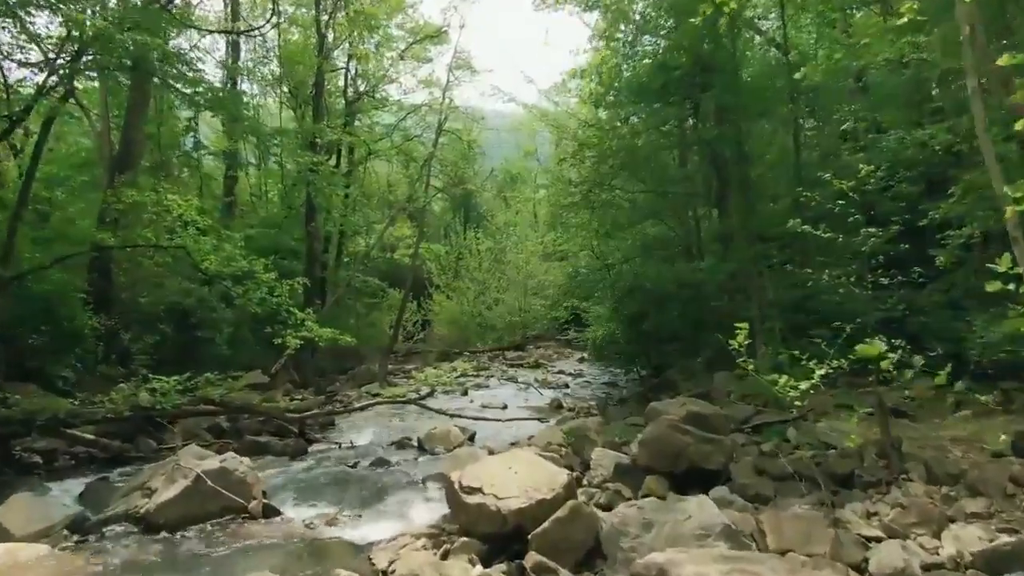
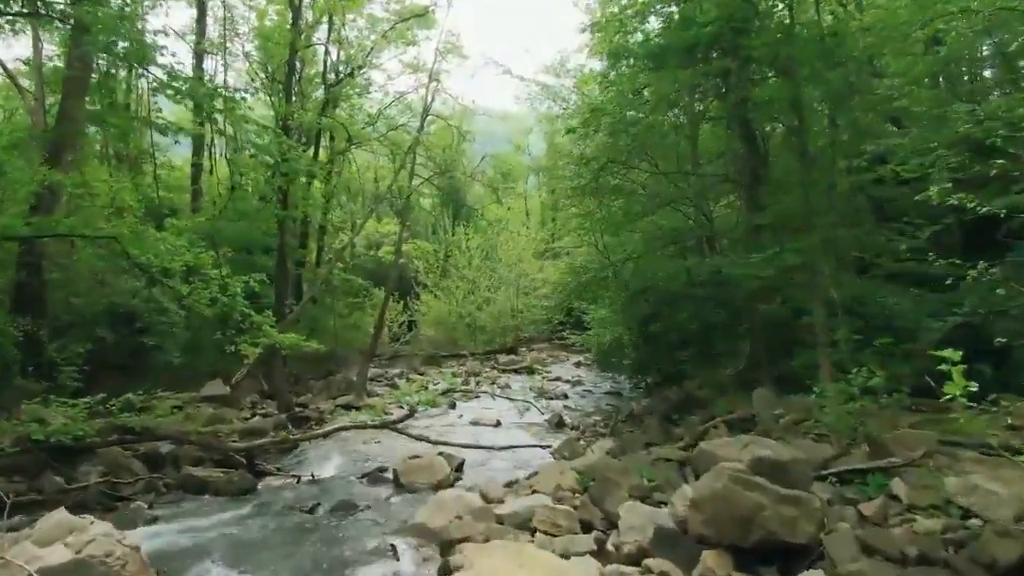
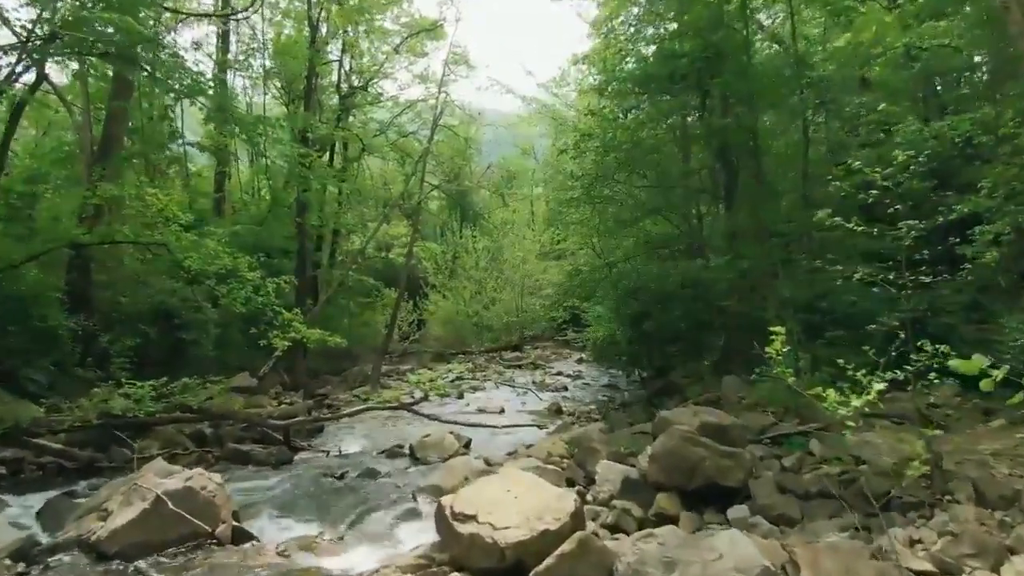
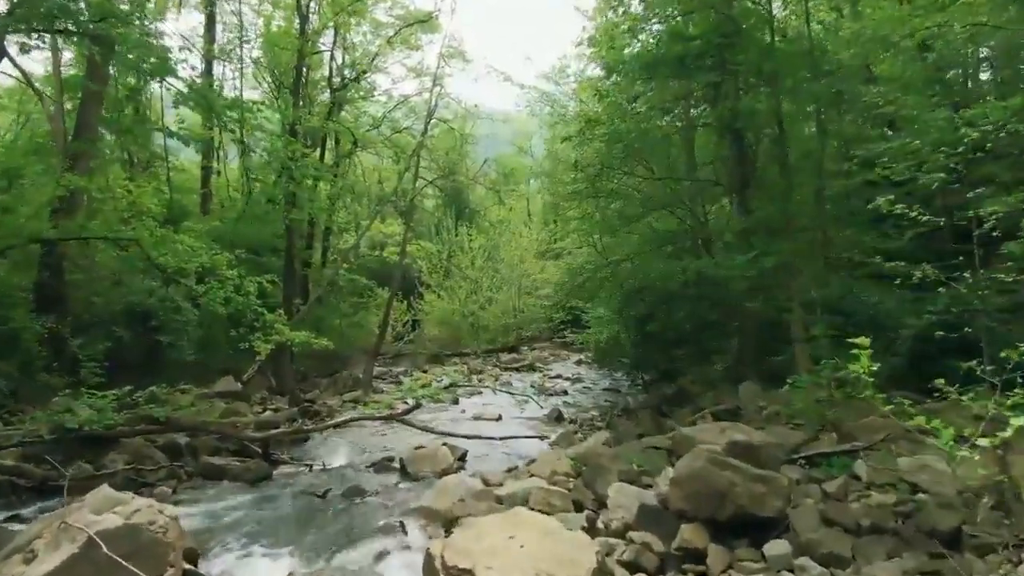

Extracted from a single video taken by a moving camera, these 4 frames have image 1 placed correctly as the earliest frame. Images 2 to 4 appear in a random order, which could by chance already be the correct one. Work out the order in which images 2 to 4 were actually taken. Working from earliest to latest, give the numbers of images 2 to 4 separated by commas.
3, 4, 2
